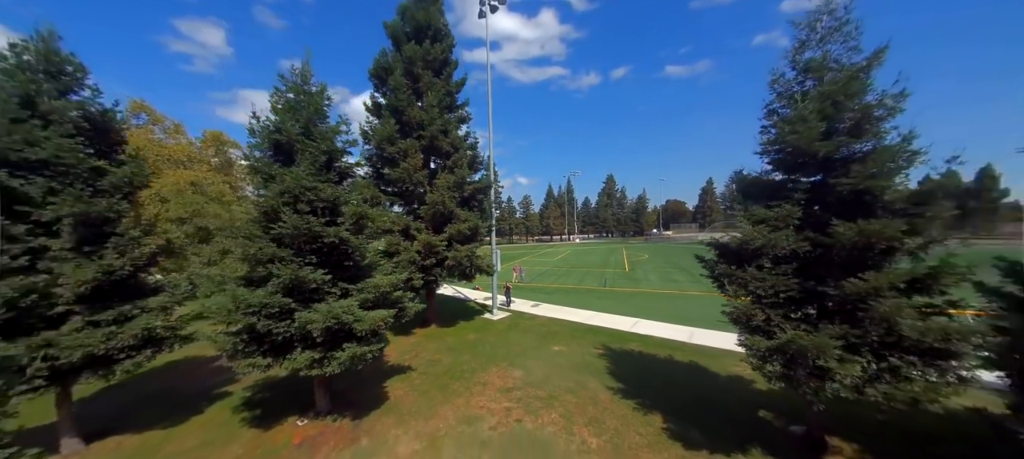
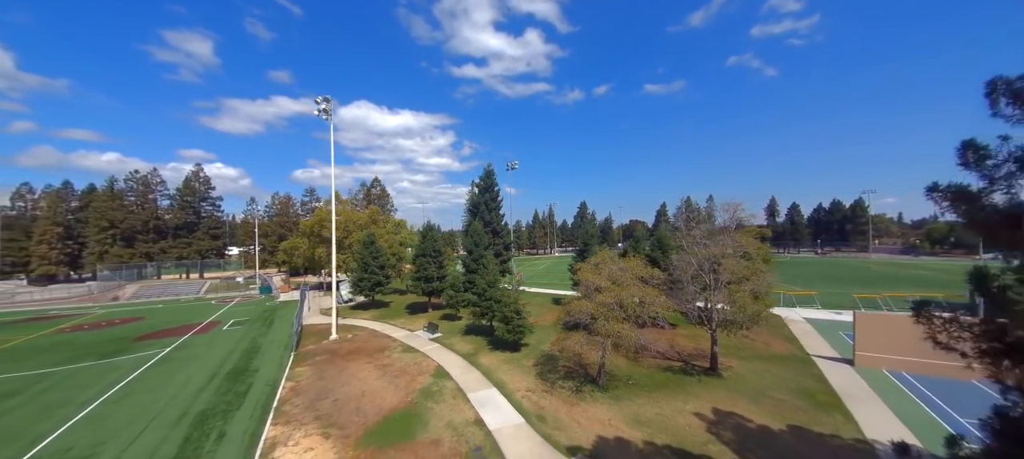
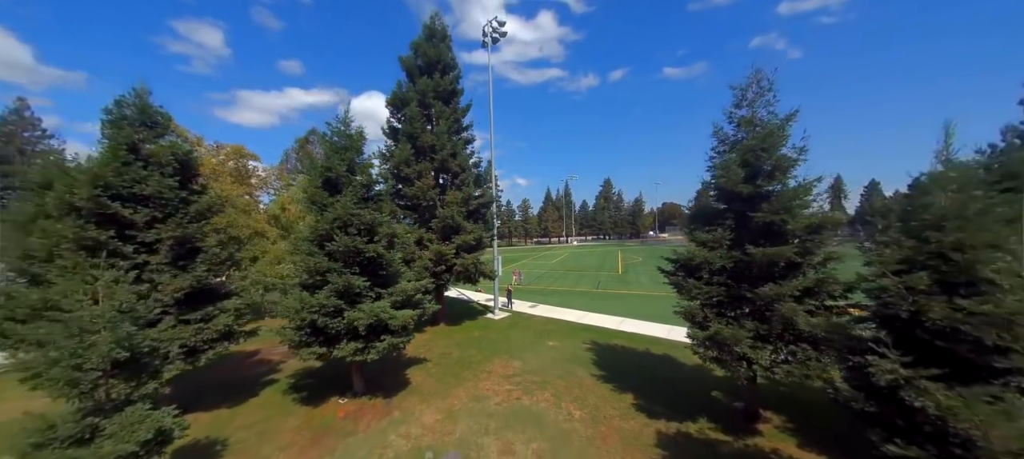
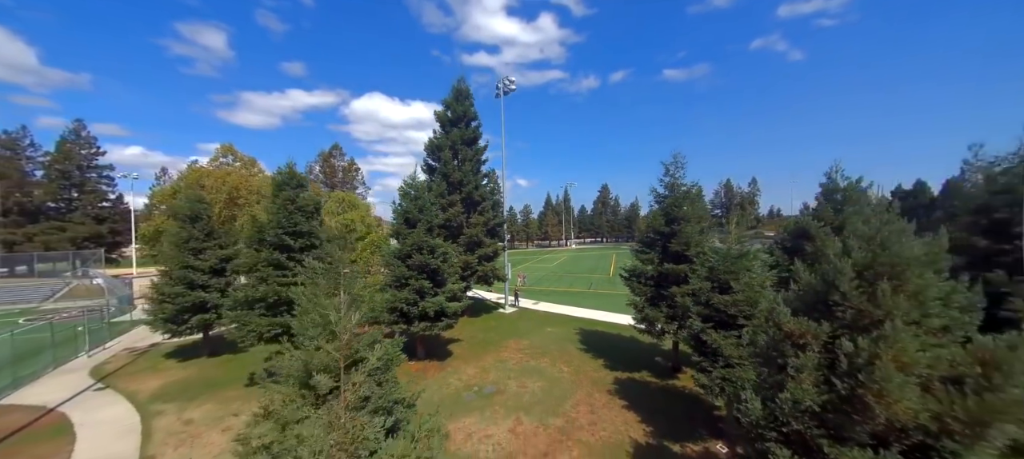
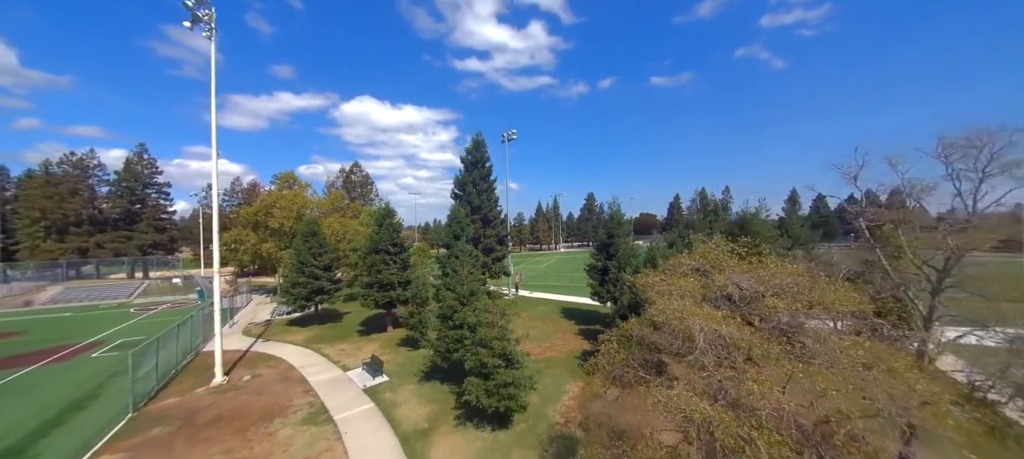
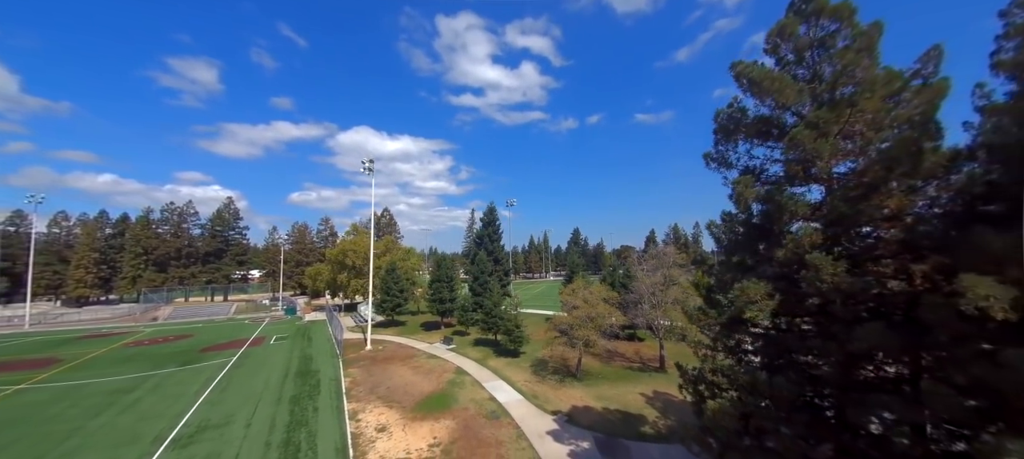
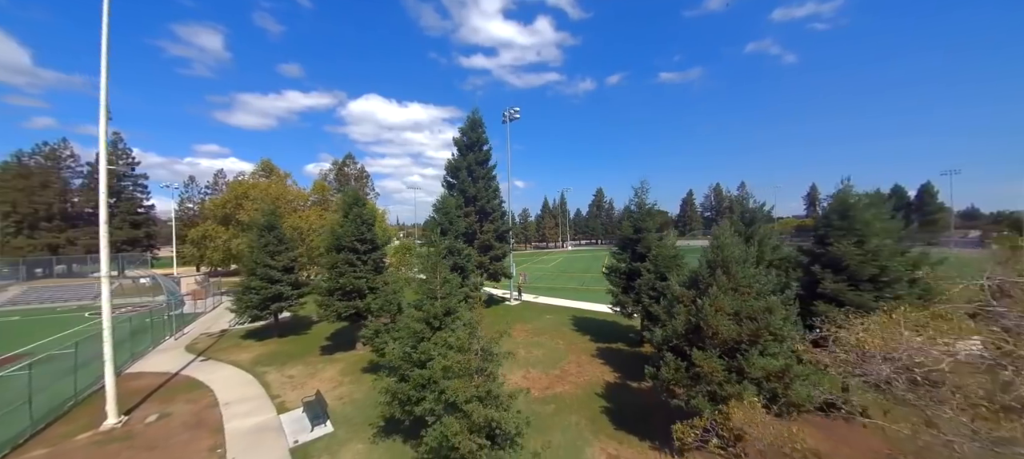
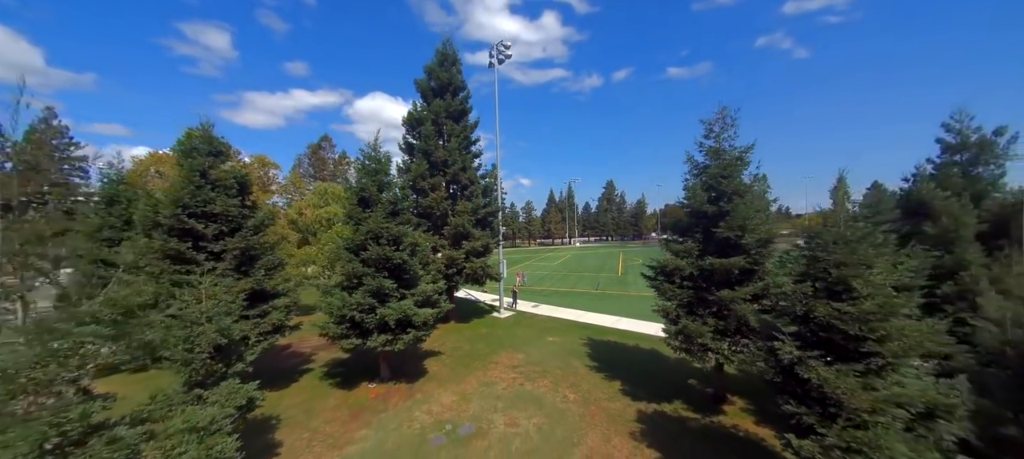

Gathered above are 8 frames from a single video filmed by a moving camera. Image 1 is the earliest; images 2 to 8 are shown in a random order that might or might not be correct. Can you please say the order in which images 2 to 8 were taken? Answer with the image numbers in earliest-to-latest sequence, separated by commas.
3, 8, 4, 7, 5, 2, 6
